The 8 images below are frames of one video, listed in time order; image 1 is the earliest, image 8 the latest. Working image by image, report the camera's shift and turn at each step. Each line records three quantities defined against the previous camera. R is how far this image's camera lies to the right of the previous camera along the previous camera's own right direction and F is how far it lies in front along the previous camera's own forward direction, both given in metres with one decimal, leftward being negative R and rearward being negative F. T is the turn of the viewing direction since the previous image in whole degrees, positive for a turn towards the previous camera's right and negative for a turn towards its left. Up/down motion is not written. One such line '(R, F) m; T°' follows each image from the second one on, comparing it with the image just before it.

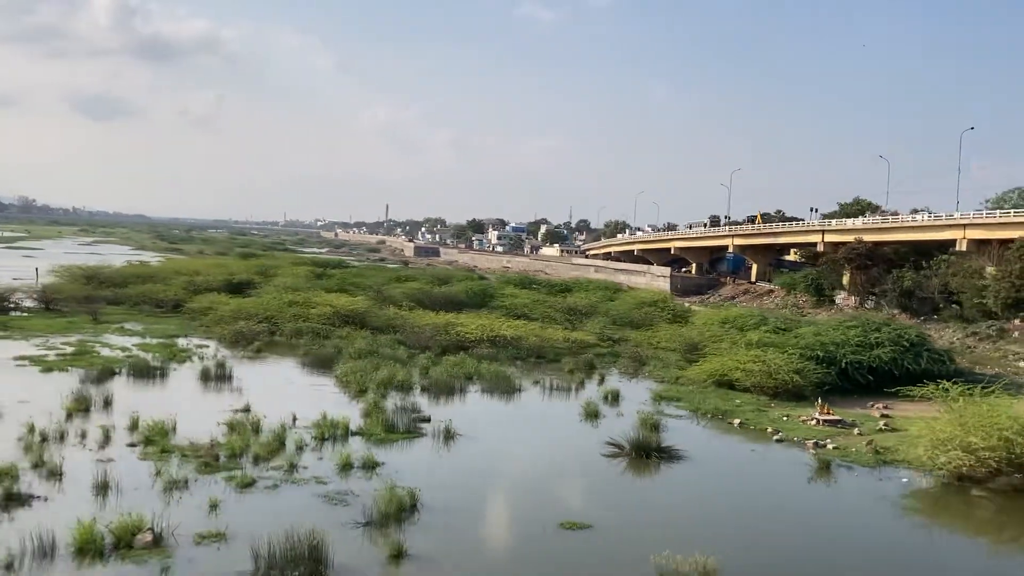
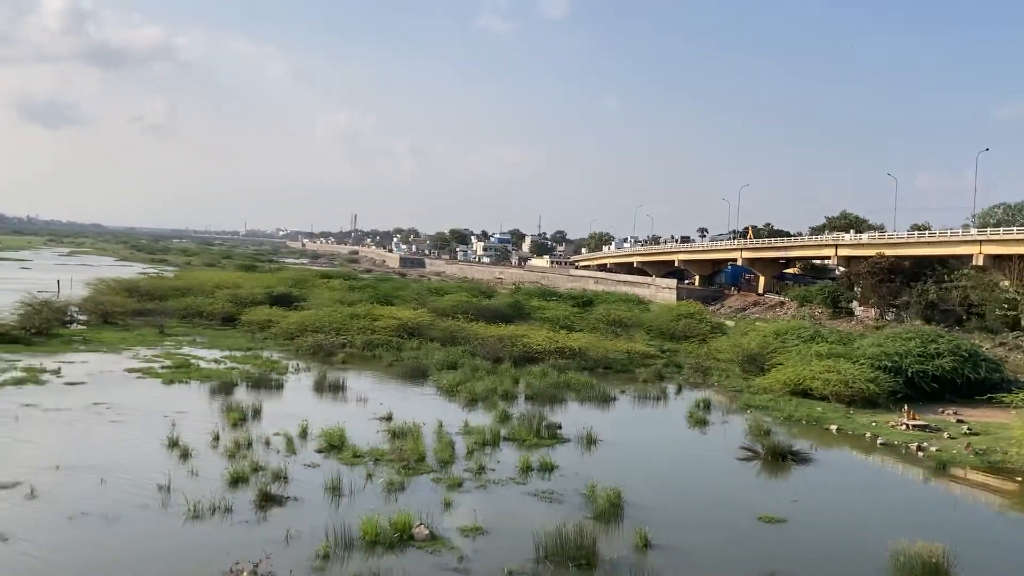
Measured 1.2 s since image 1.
(-3.5, -1.3) m; +2°
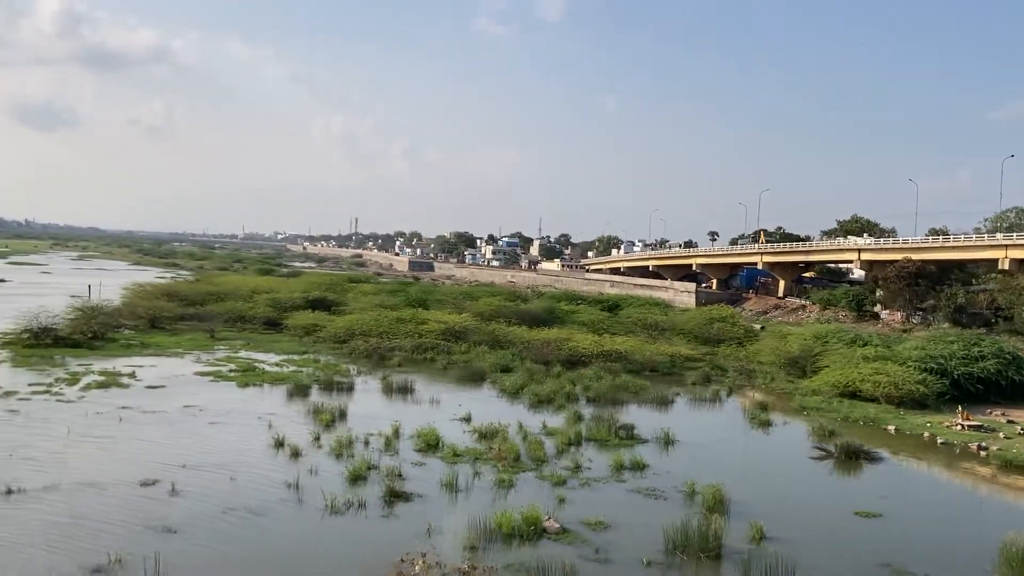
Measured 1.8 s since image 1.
(-1.7, -0.7) m; 0°
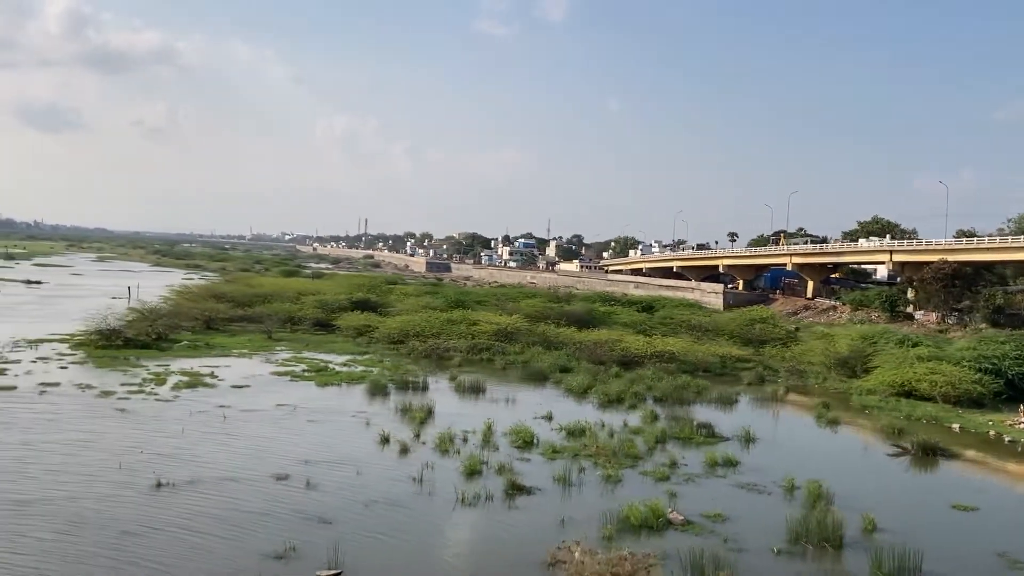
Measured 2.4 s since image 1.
(-1.7, -0.7) m; 0°
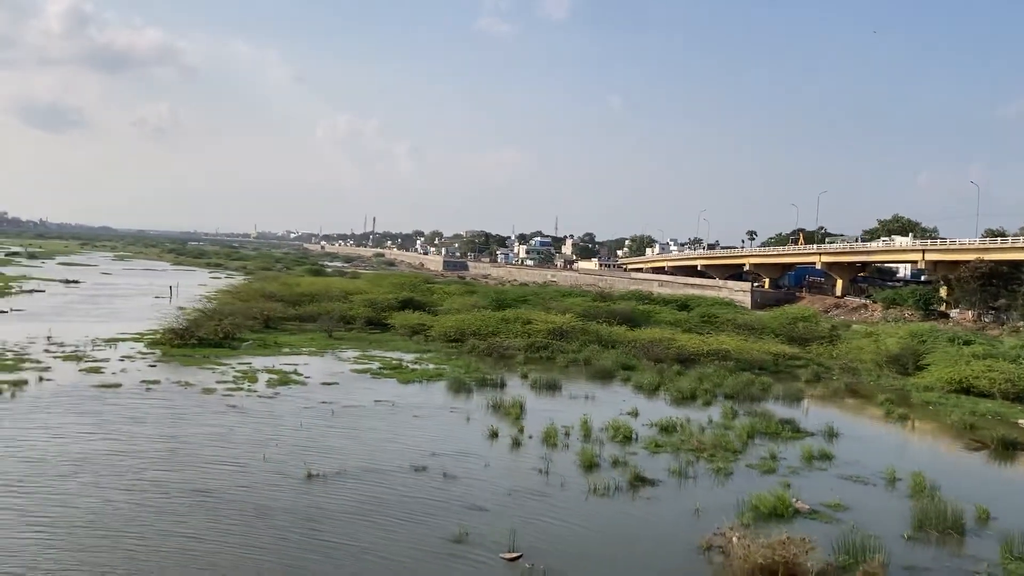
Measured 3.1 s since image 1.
(-2.0, -0.8) m; 0°
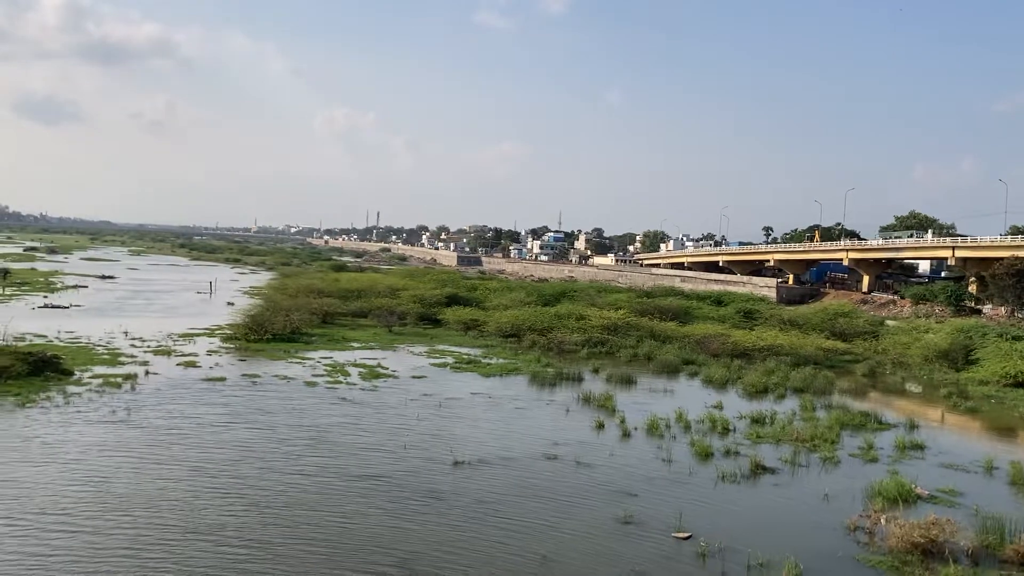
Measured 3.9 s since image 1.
(-2.2, -0.9) m; 0°
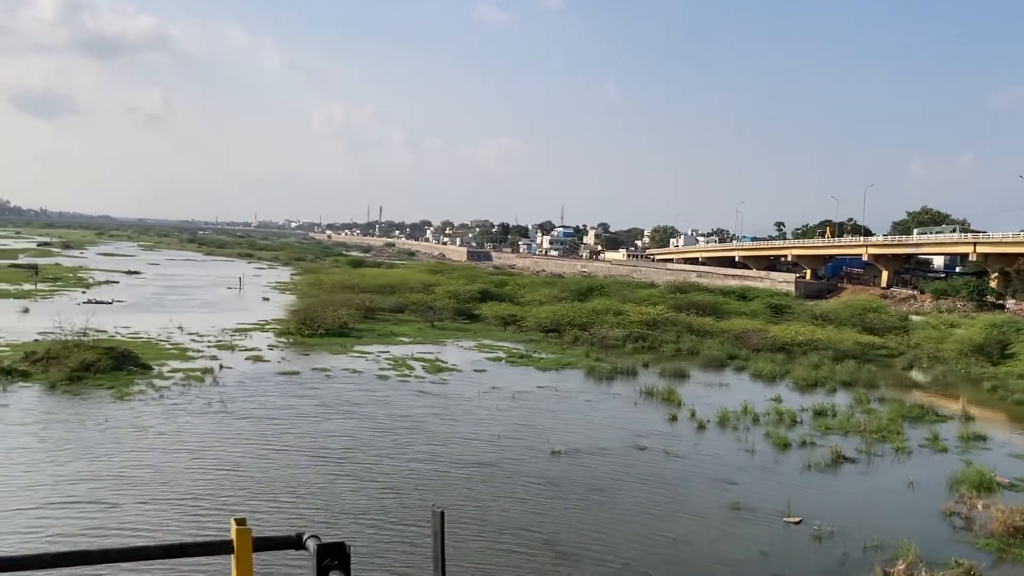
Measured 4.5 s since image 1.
(-1.7, -0.7) m; 0°
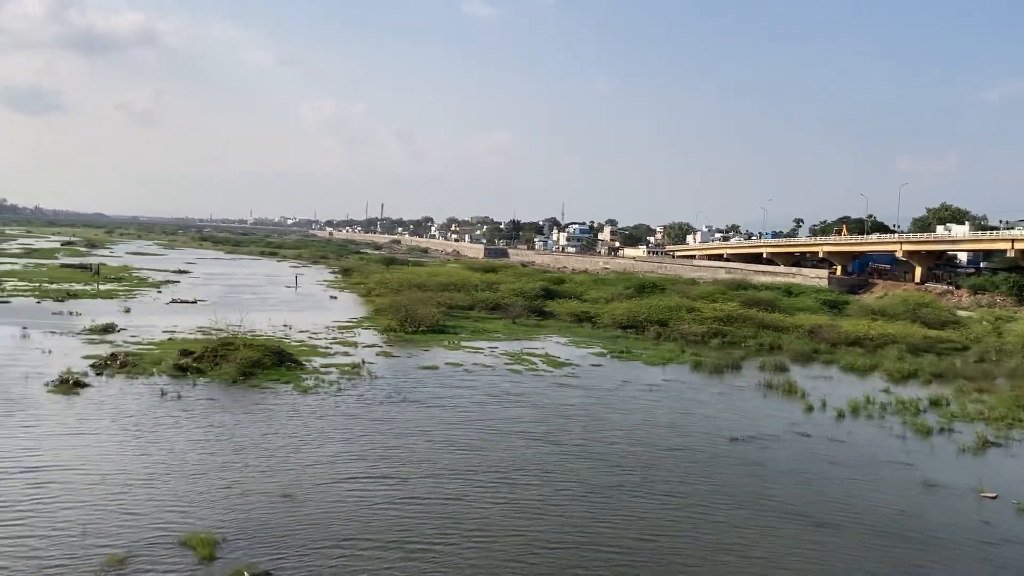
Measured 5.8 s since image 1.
(-3.6, -1.6) m; 0°
